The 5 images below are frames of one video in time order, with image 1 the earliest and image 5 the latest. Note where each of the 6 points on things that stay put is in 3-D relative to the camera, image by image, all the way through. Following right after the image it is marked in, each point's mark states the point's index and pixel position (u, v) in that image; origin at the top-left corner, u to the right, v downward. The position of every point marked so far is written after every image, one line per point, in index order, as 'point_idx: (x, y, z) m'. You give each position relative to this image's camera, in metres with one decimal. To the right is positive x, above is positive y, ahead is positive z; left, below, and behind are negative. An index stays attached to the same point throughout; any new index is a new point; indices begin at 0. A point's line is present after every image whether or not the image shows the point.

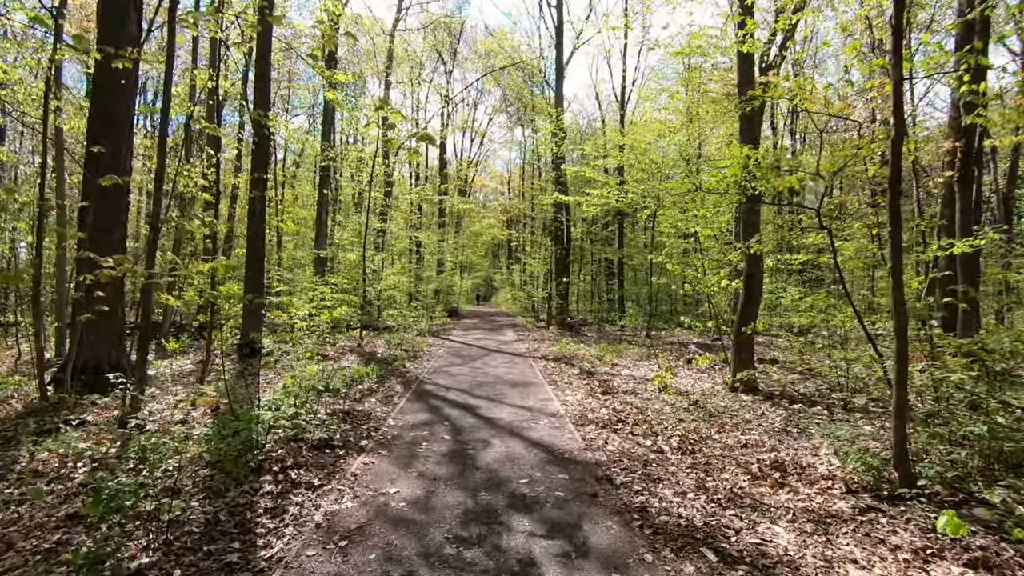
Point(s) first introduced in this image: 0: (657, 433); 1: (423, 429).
0: (+1.6, -1.6, +5.7) m
1: (-1.0, -1.5, +5.7) m
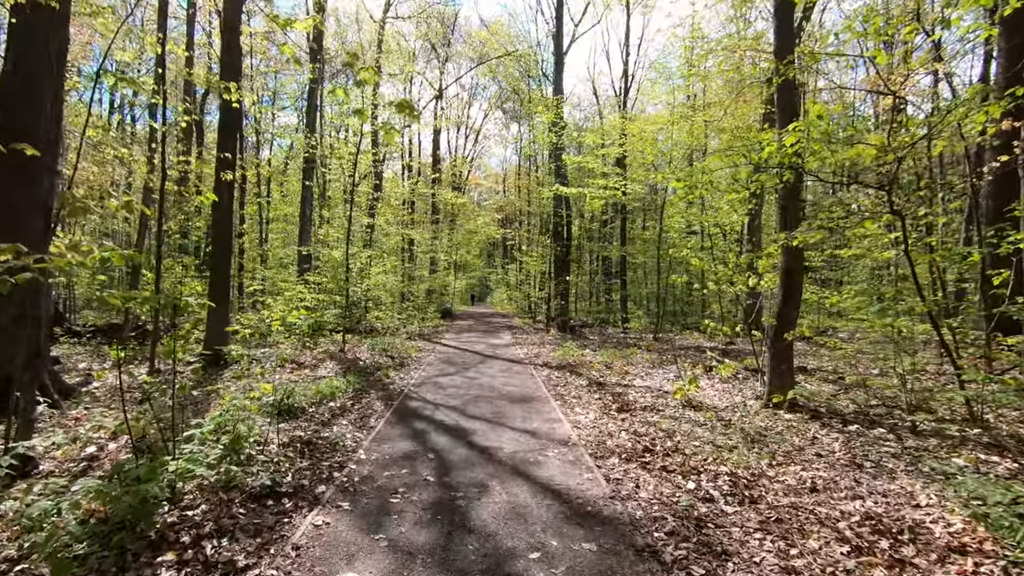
0: (+1.6, -1.6, +4.5) m
1: (-1.0, -1.5, +4.5) m
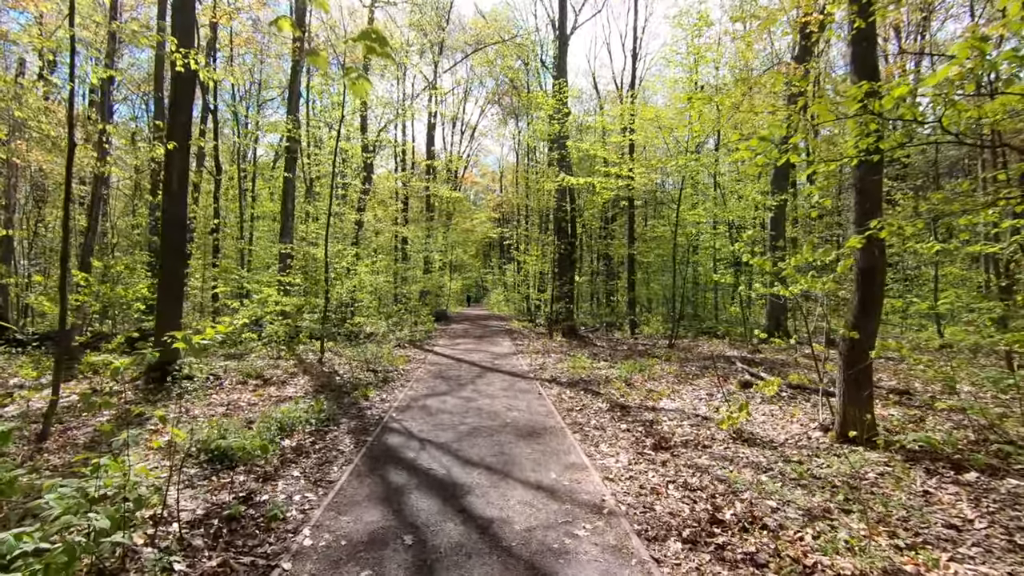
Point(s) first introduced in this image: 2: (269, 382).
0: (+1.7, -1.6, +3.0) m
1: (-0.9, -1.6, +3.0) m
2: (-4.0, -1.6, +8.7) m
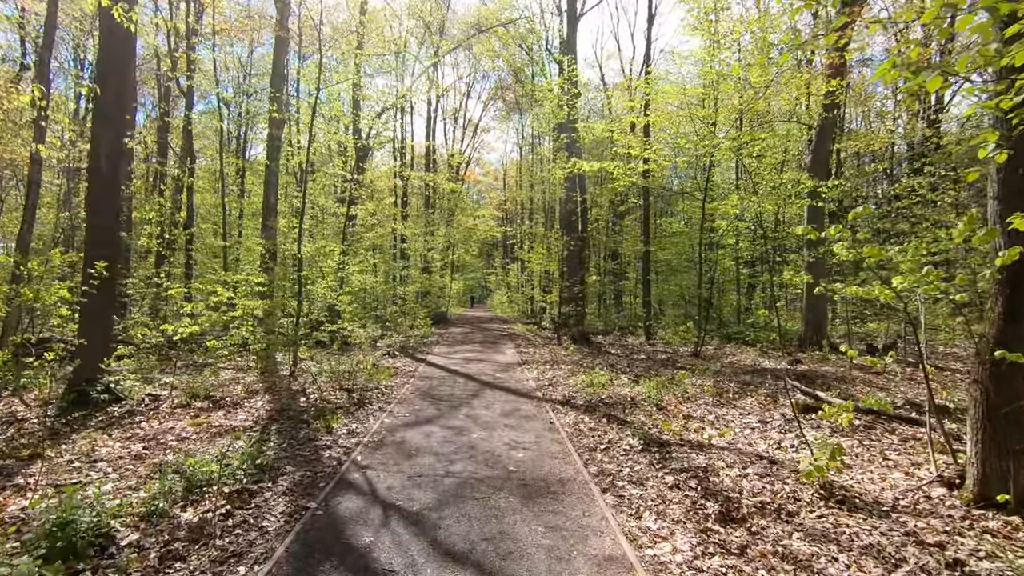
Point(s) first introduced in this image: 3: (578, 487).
0: (+1.7, -1.6, +1.4) m
1: (-0.9, -1.6, +1.4) m
2: (-3.9, -1.6, +7.1) m
3: (+0.5, -1.6, +4.2) m
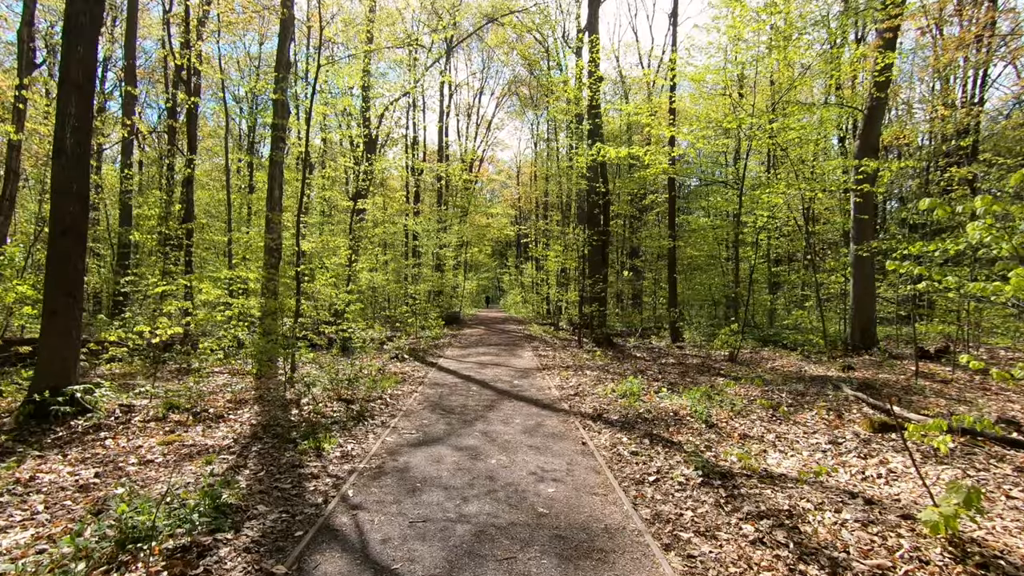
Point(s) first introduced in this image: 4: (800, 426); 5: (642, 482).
0: (+1.8, -1.5, +0.4) m
1: (-0.7, -1.5, +0.5) m
2: (-3.7, -1.5, +6.2) m
3: (+0.7, -1.5, +3.2) m
4: (+3.4, -1.6, +6.1) m
5: (+1.0, -1.5, +4.2) m
